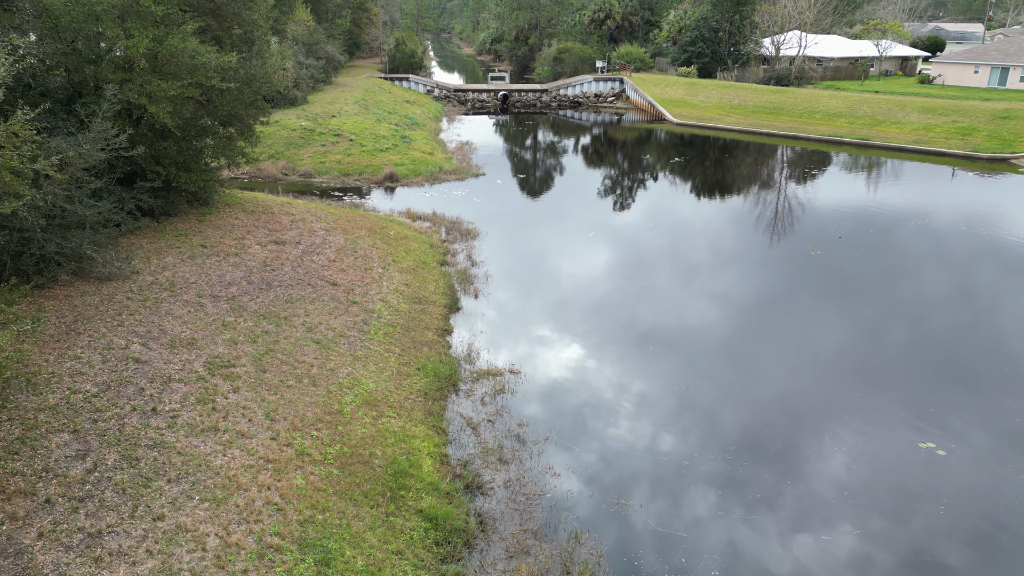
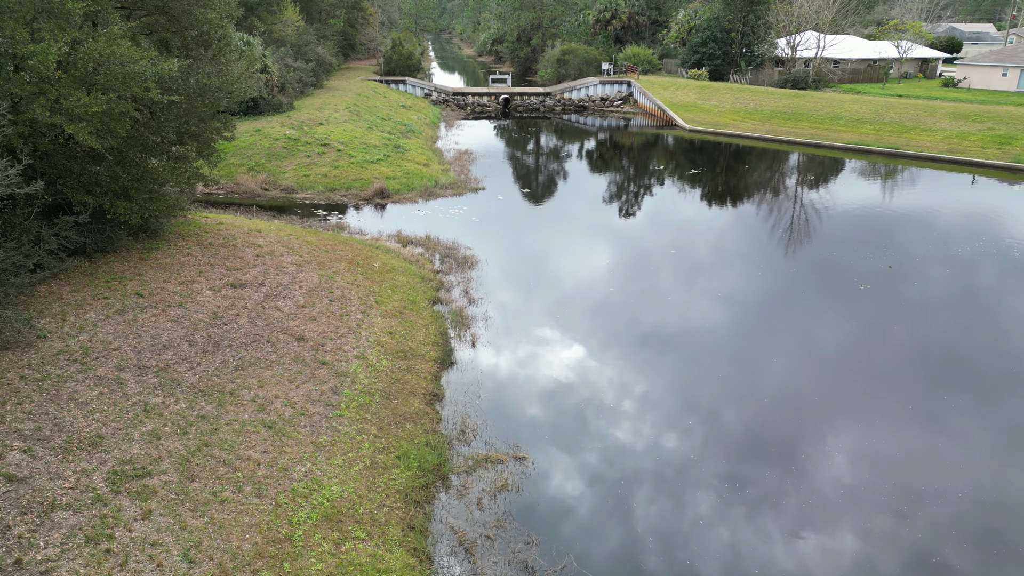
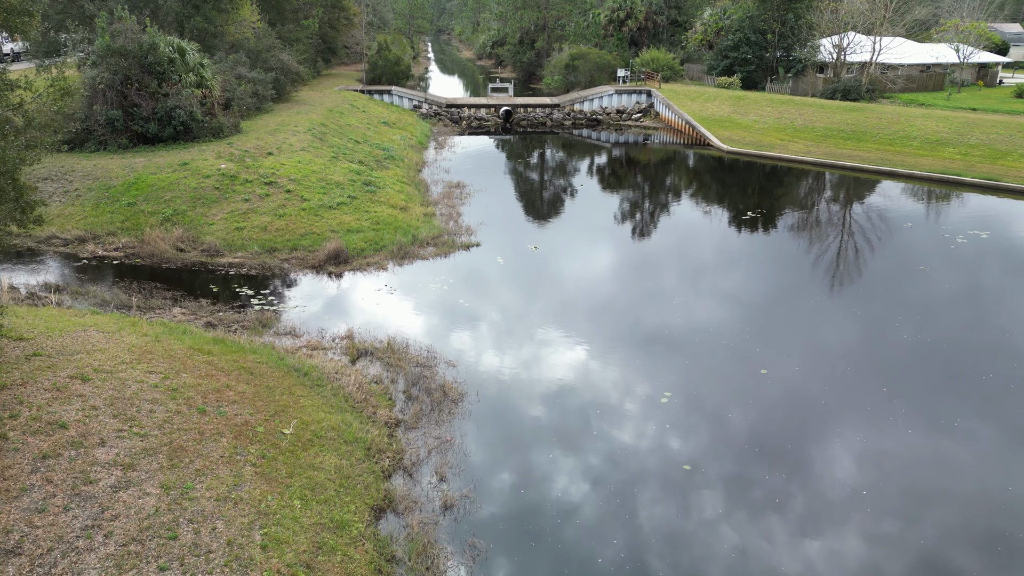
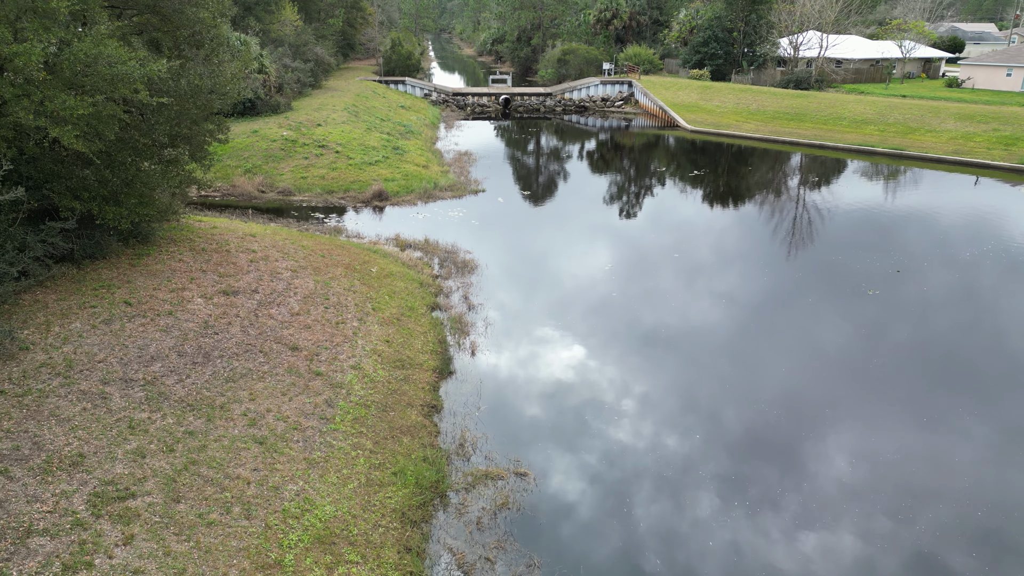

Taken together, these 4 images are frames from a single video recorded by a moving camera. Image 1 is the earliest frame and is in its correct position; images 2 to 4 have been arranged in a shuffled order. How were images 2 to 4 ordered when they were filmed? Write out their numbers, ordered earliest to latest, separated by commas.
2, 4, 3
